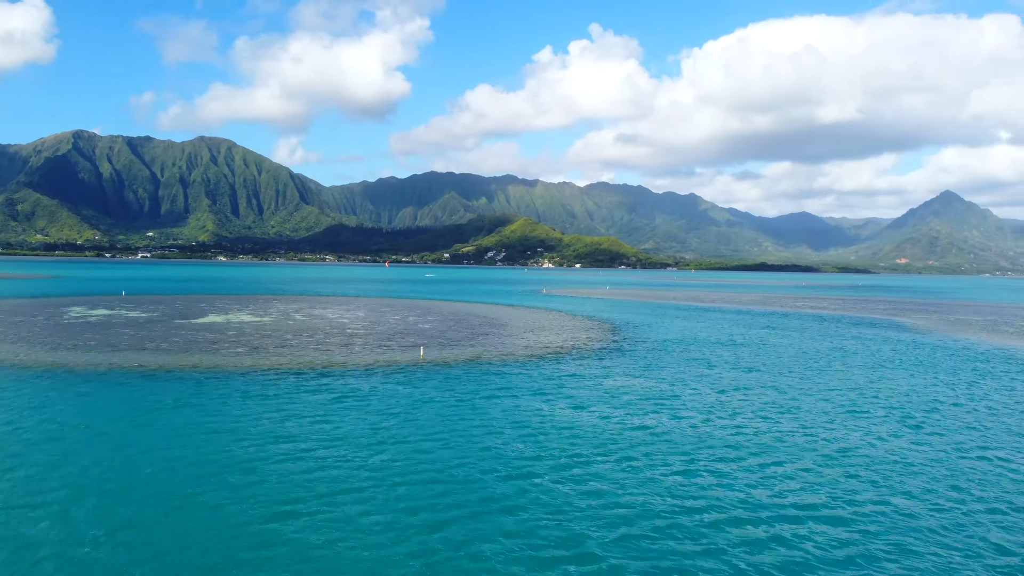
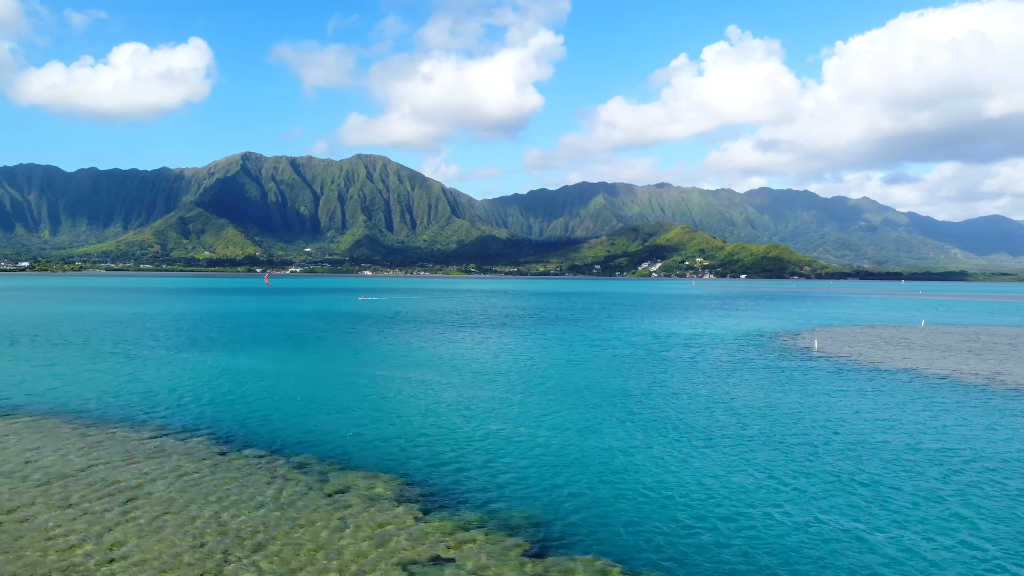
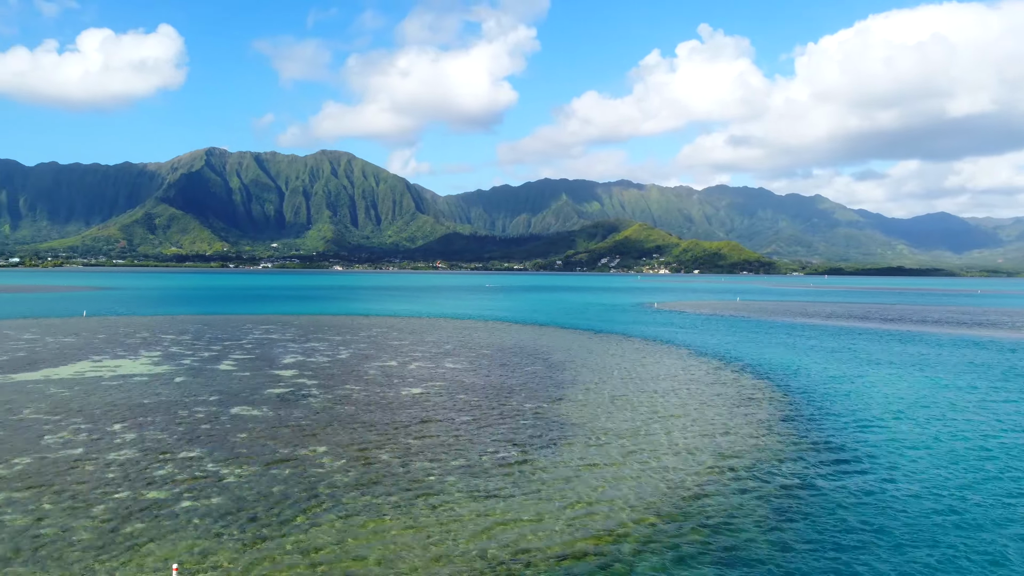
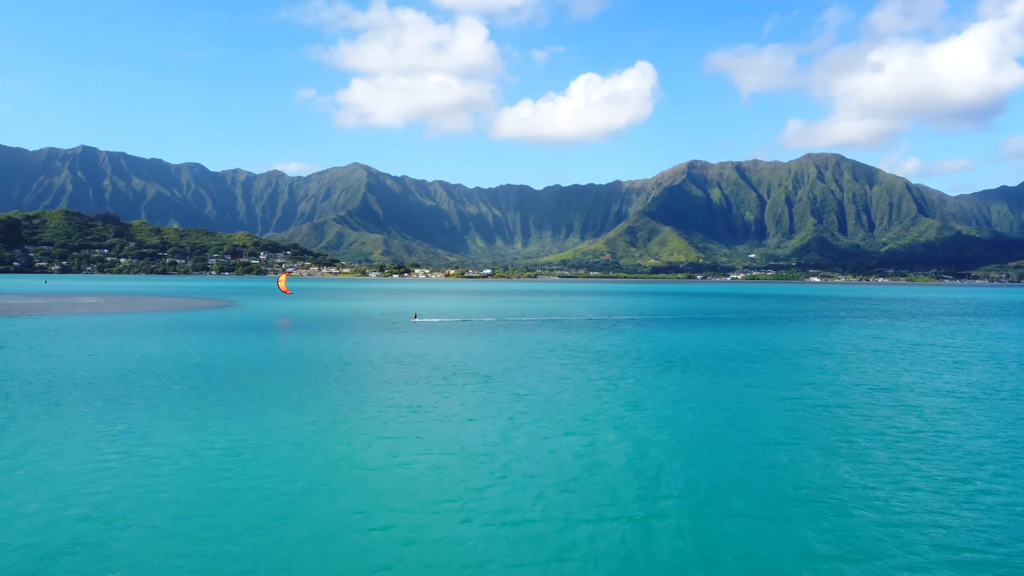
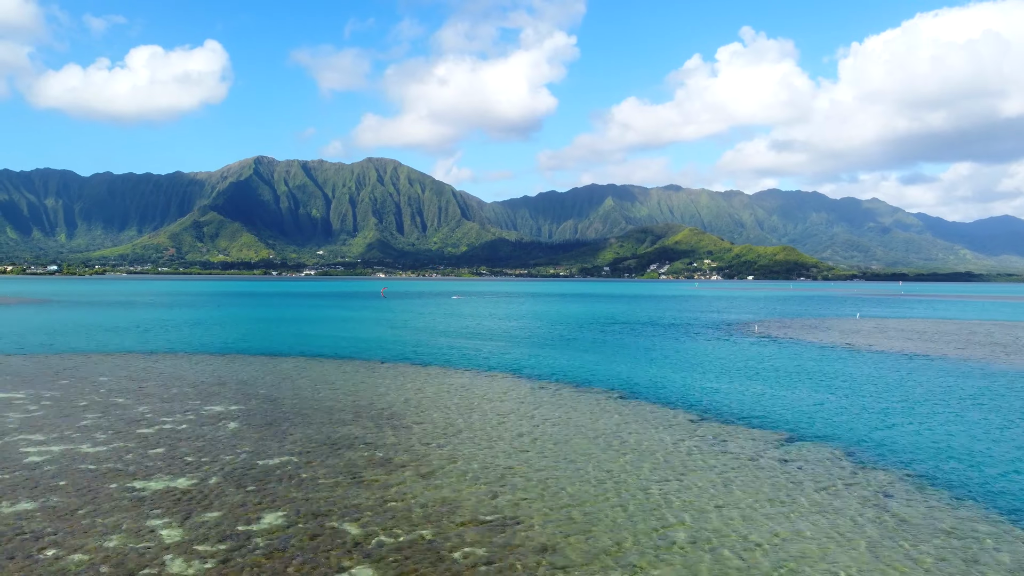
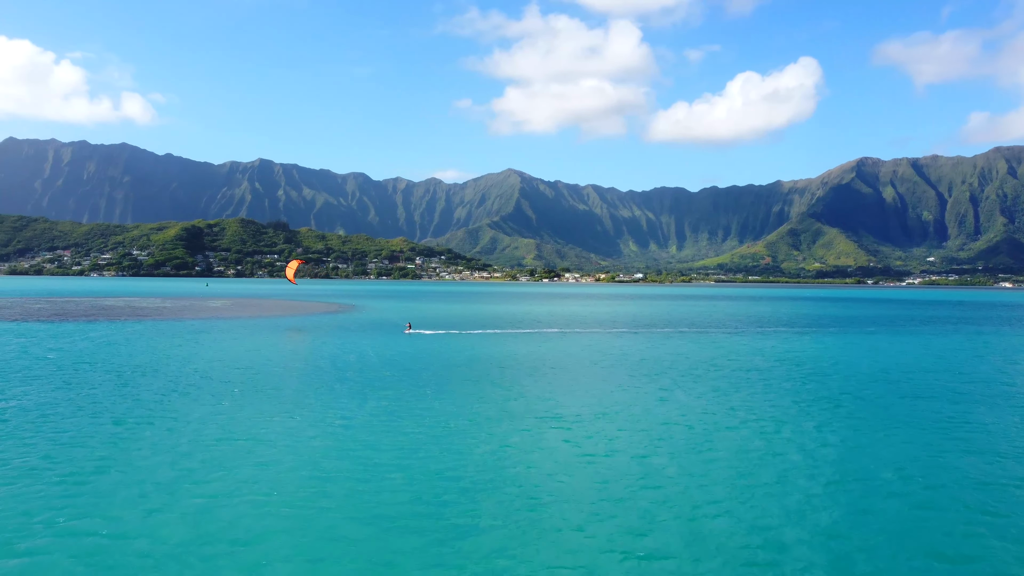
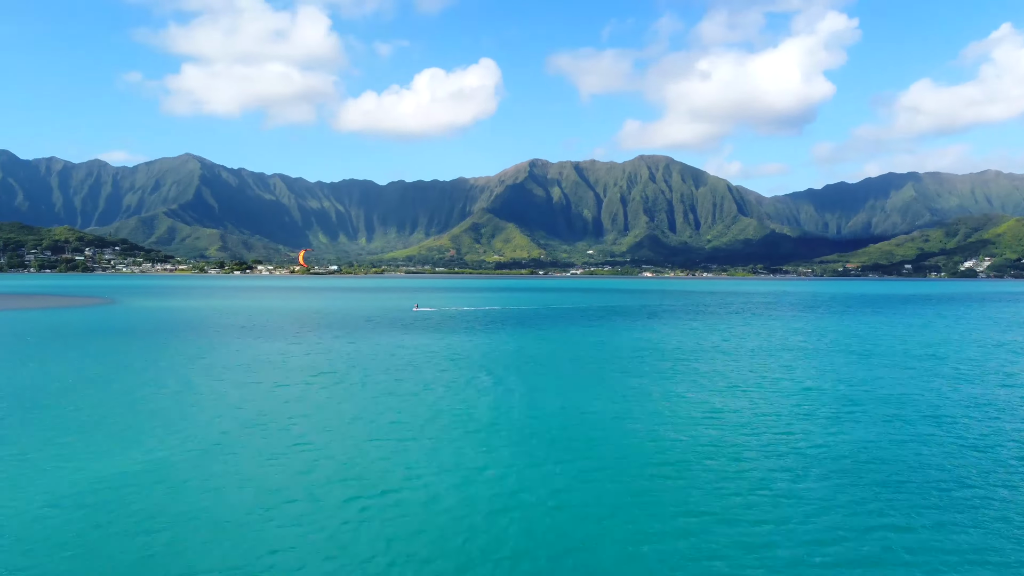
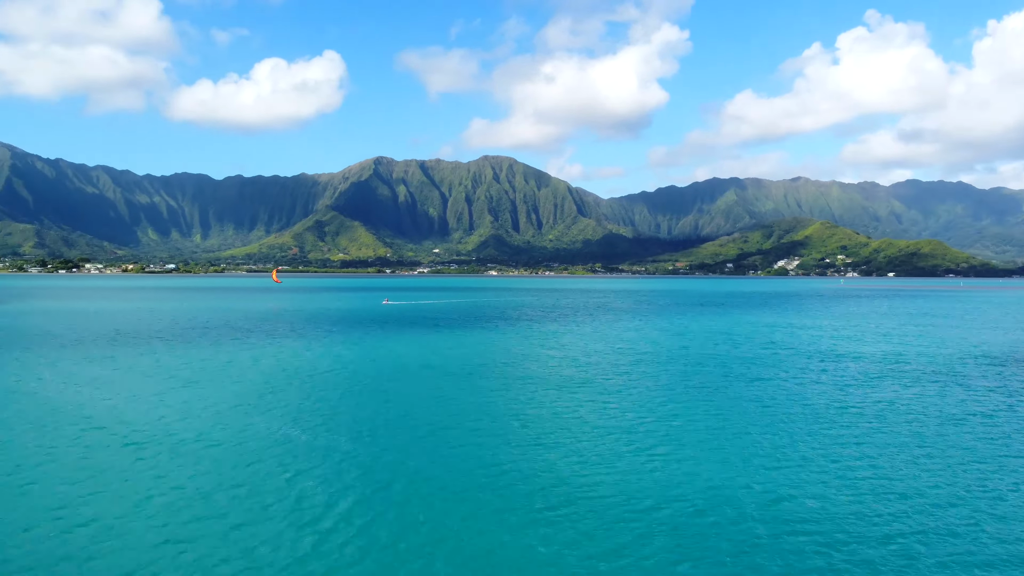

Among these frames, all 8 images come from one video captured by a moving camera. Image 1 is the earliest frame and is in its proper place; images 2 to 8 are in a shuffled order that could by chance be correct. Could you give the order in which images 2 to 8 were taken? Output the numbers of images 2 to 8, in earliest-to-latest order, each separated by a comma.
3, 5, 2, 8, 7, 4, 6
